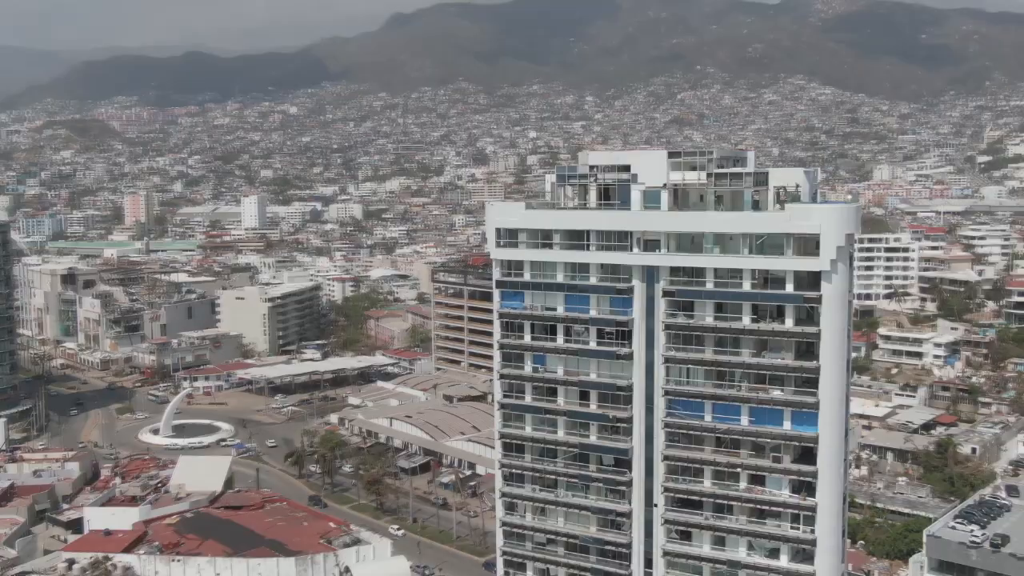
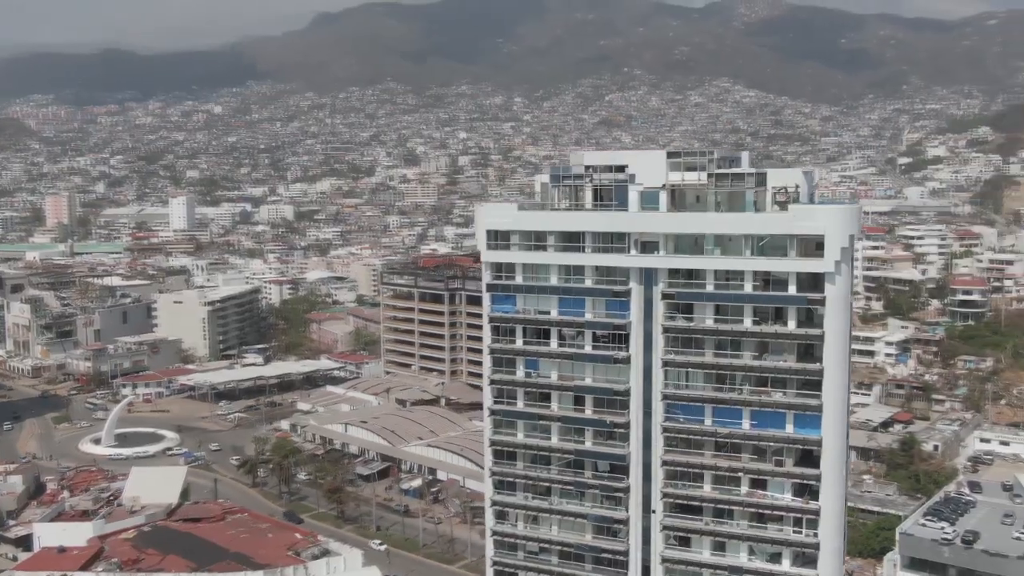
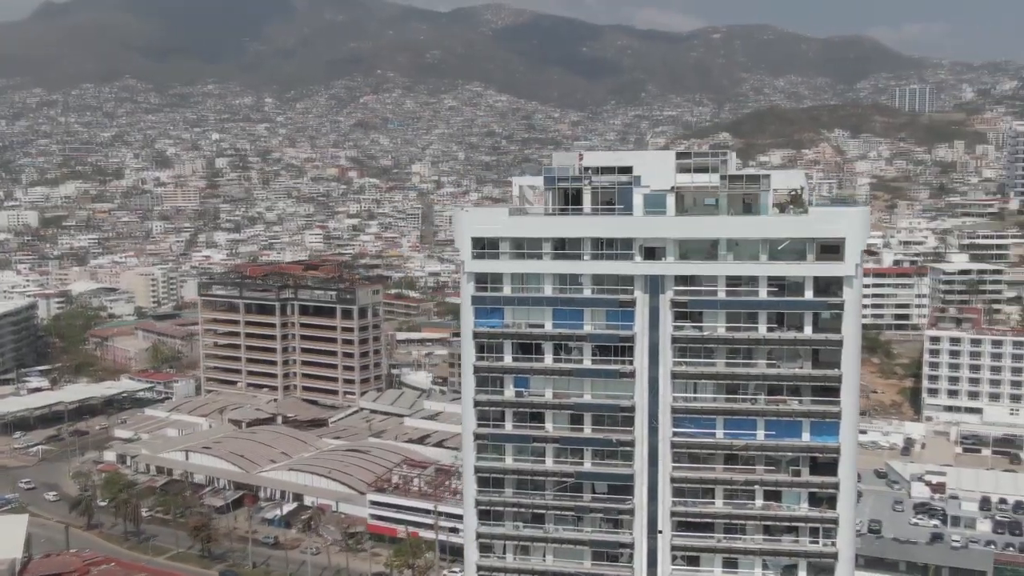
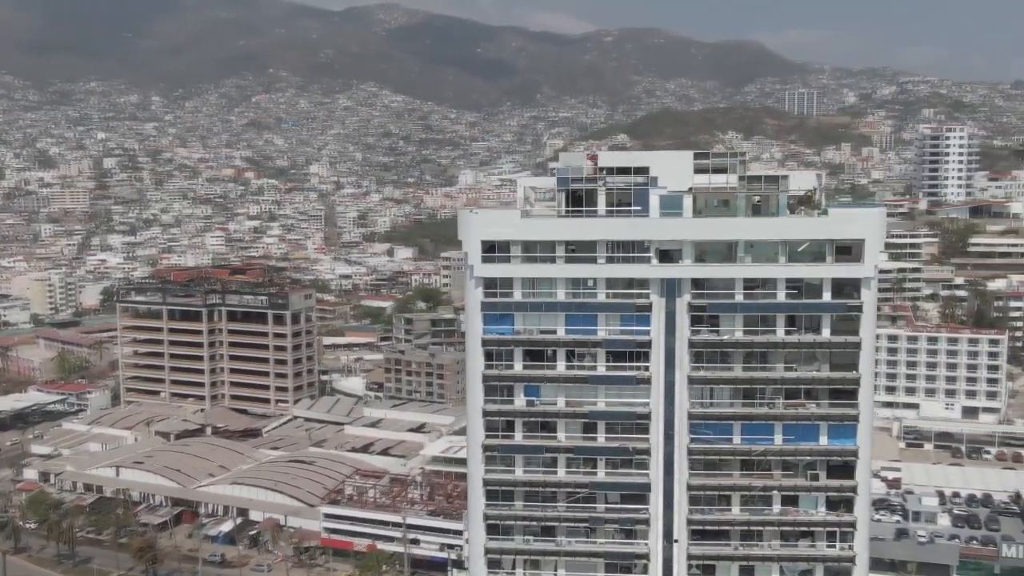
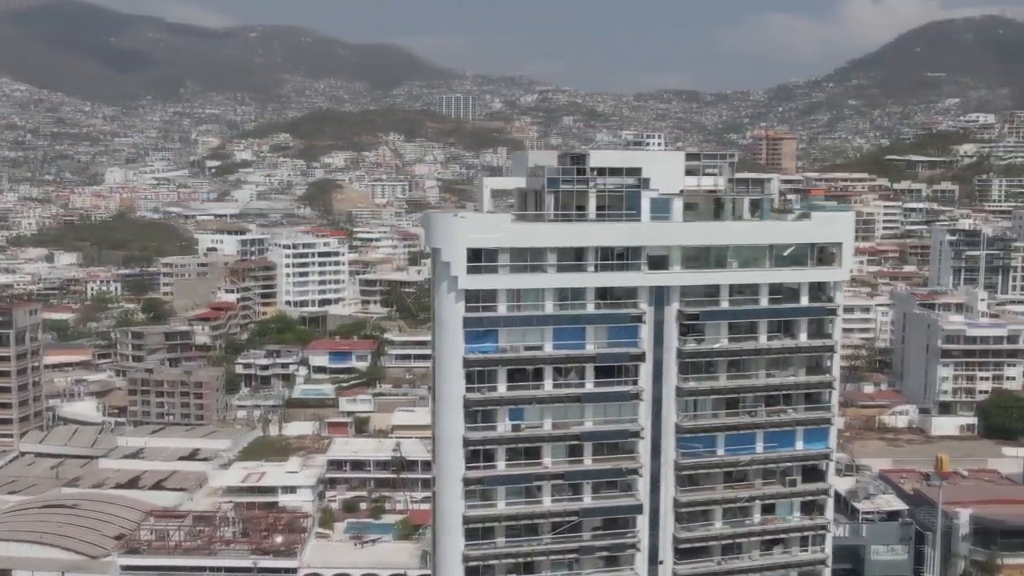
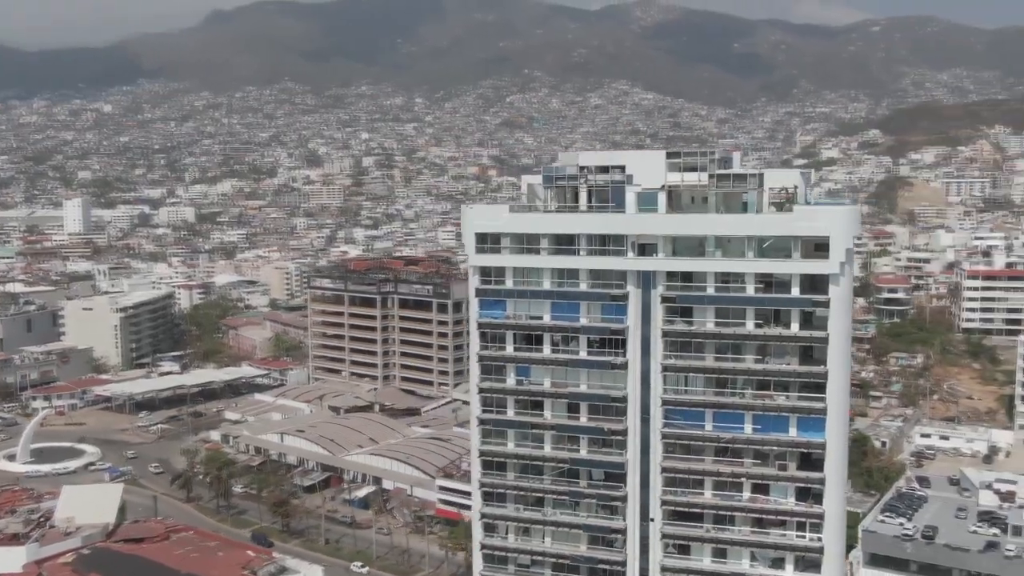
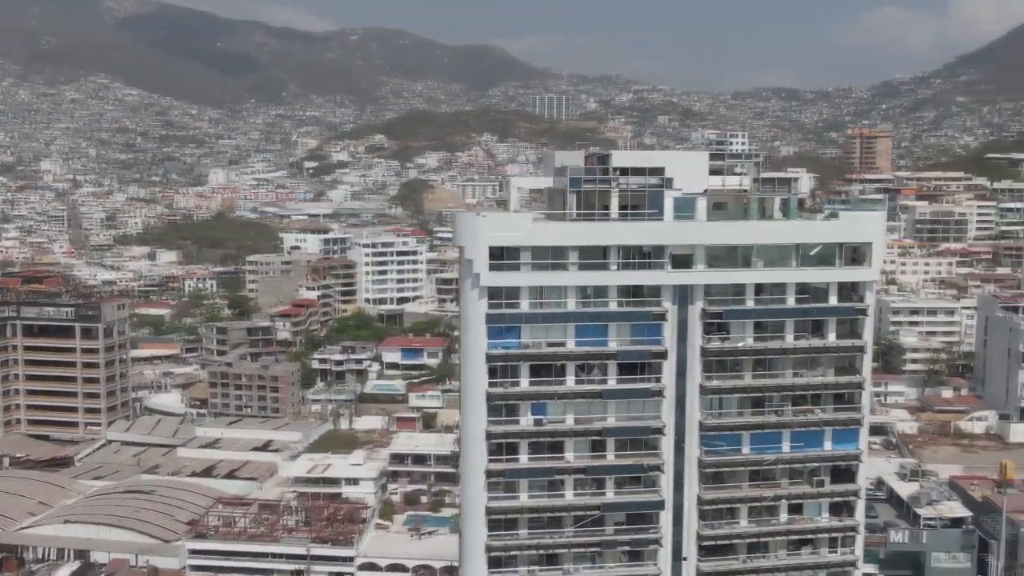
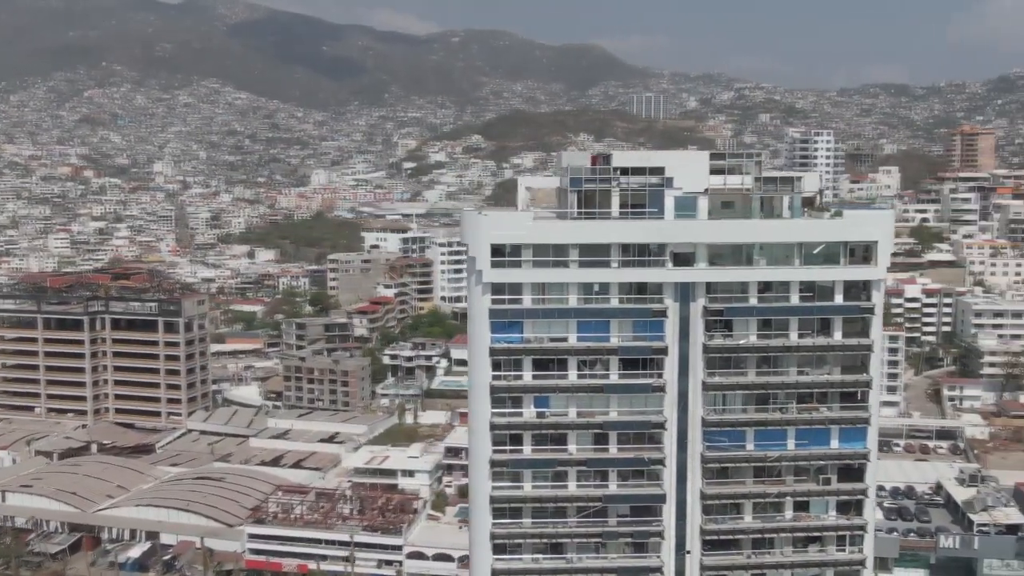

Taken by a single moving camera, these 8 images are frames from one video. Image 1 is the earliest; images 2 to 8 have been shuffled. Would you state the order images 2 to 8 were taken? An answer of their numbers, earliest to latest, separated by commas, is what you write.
2, 6, 3, 4, 8, 7, 5
